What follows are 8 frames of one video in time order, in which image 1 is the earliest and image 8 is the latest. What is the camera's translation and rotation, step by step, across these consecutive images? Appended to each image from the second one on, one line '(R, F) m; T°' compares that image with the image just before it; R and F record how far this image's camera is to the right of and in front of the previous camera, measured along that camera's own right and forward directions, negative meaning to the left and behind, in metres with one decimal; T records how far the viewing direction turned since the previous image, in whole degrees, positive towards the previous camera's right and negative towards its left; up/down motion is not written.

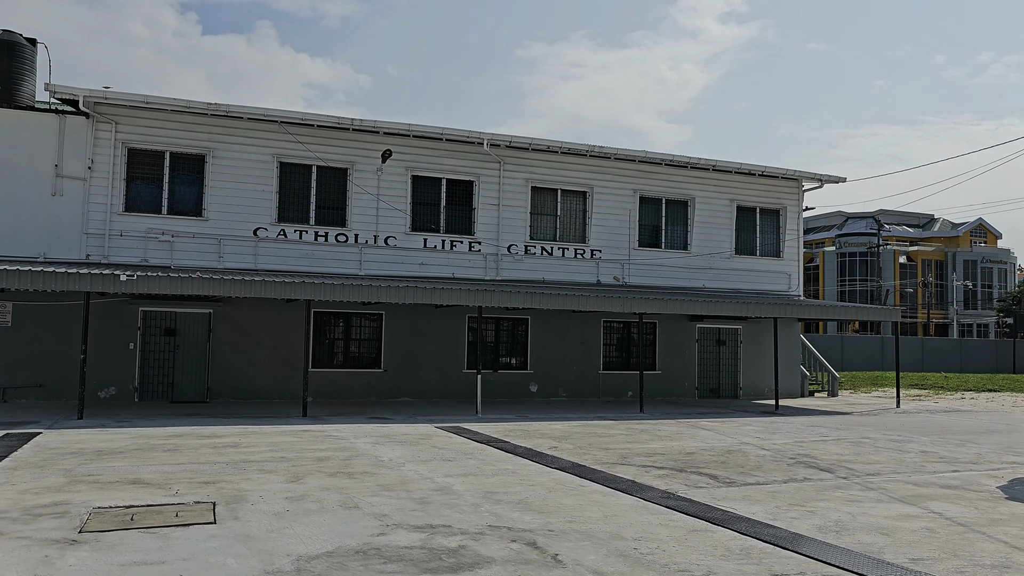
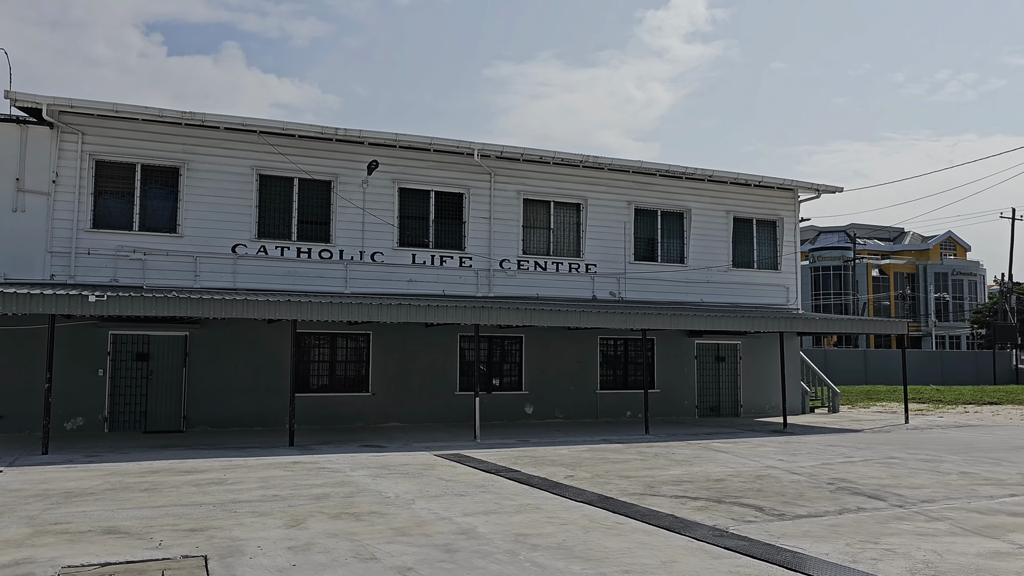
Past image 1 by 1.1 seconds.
(-0.5, +0.9) m; +2°
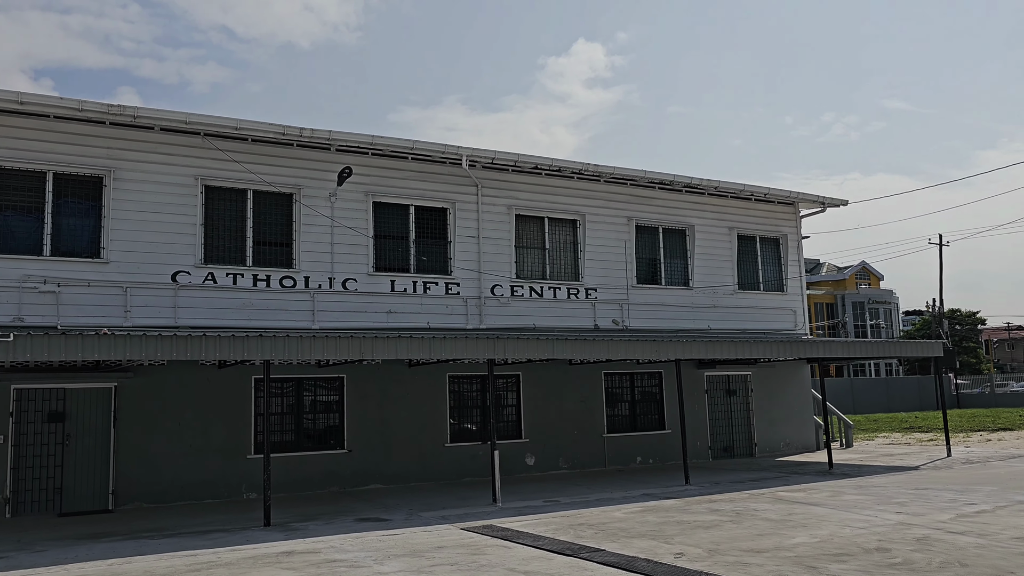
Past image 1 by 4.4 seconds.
(-1.6, +2.9) m; +6°
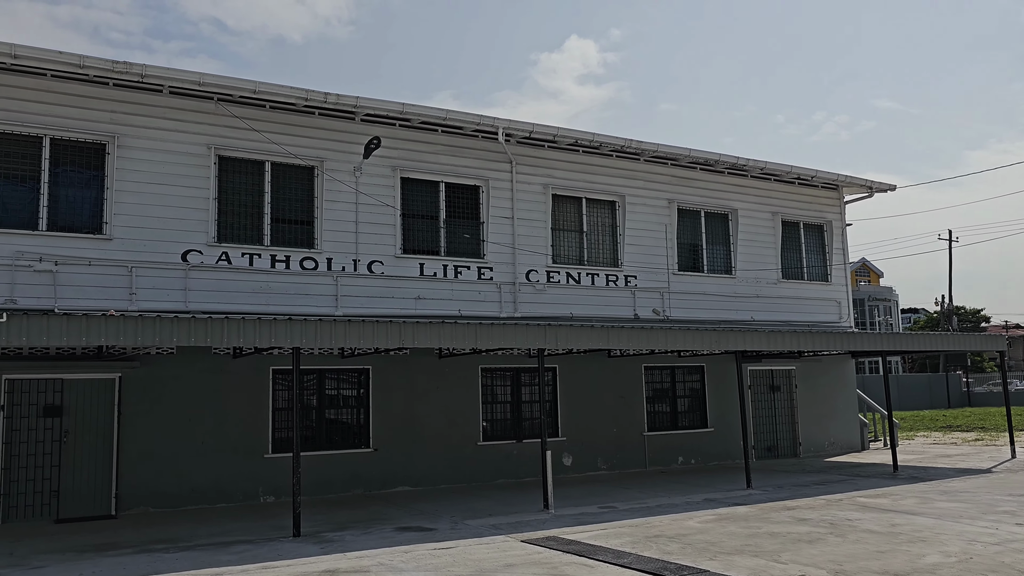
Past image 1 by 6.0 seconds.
(-0.8, +1.3) m; +1°
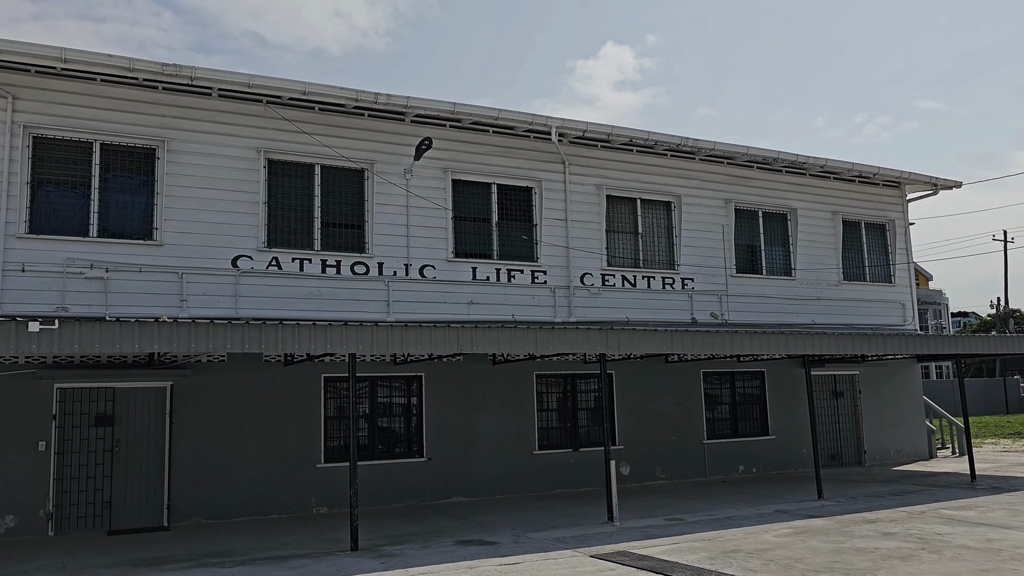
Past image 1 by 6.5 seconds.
(-0.3, +0.4) m; -3°
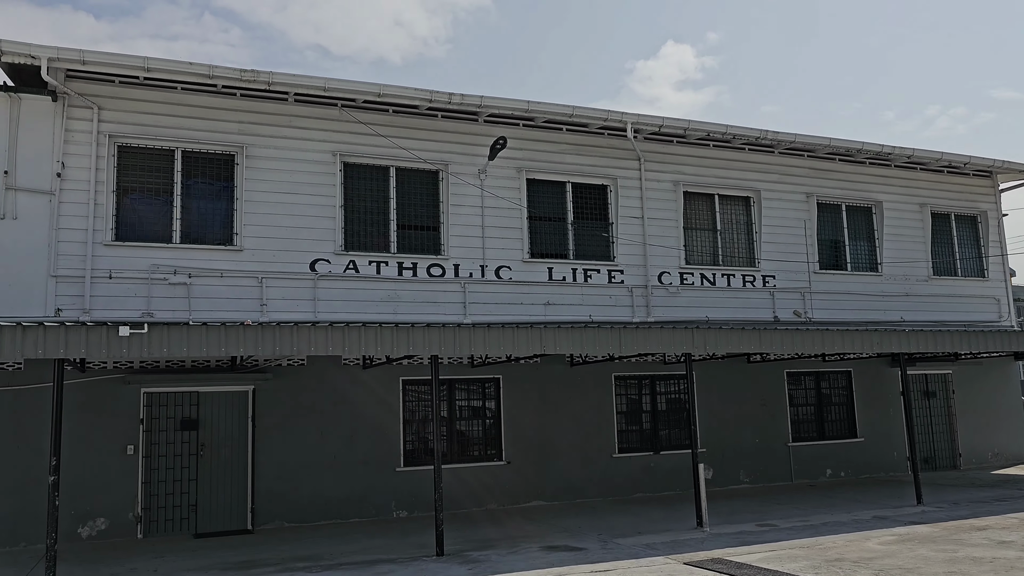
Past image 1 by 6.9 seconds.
(-0.2, +0.2) m; -4°
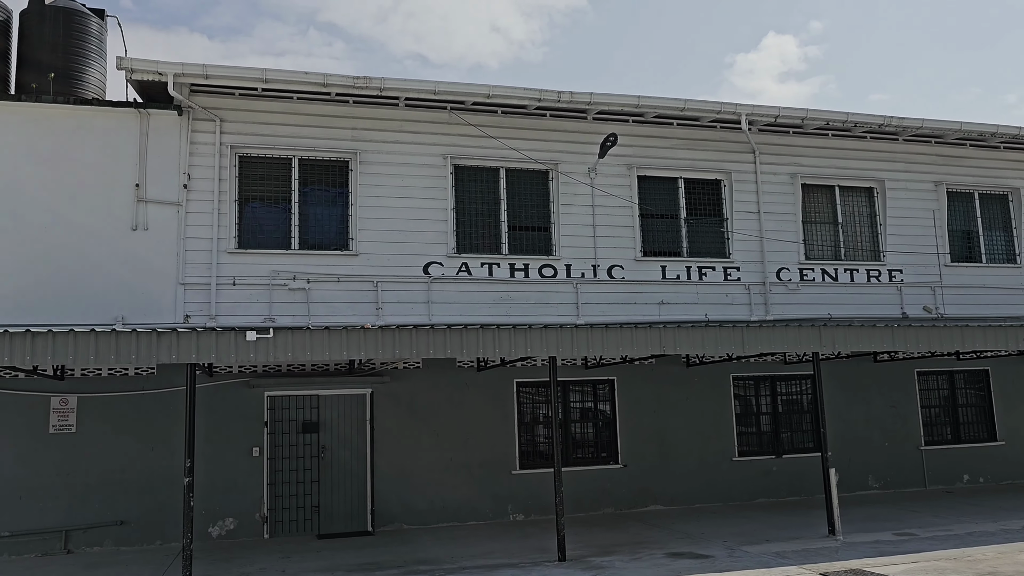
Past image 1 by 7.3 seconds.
(-0.2, +0.2) m; -7°
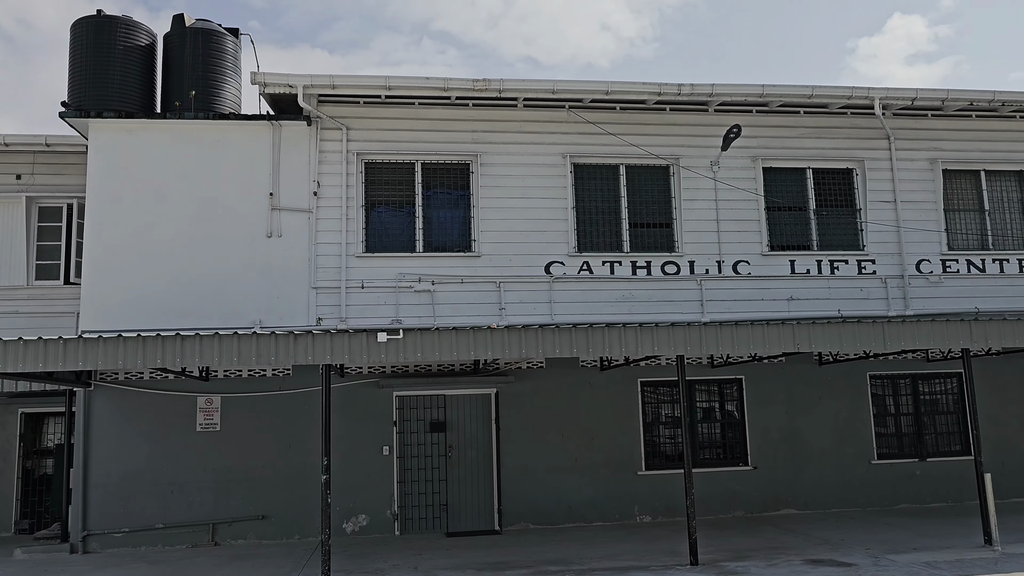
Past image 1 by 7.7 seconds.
(-0.1, 0.0) m; -8°
